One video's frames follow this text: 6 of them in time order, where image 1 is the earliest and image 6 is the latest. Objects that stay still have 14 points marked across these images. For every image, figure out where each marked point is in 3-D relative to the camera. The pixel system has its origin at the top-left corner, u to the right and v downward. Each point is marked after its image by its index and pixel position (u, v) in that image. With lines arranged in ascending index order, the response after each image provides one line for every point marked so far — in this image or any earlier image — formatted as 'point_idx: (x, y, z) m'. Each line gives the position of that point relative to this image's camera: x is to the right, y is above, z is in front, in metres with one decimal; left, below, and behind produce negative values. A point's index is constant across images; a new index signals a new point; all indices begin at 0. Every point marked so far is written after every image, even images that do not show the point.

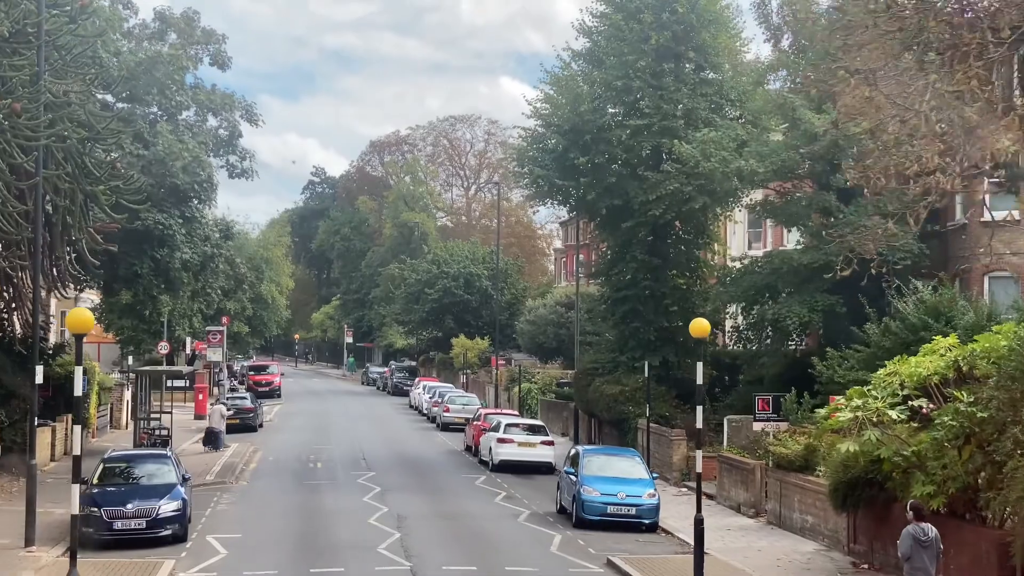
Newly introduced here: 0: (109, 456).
0: (-5.3, -2.2, +19.7) m
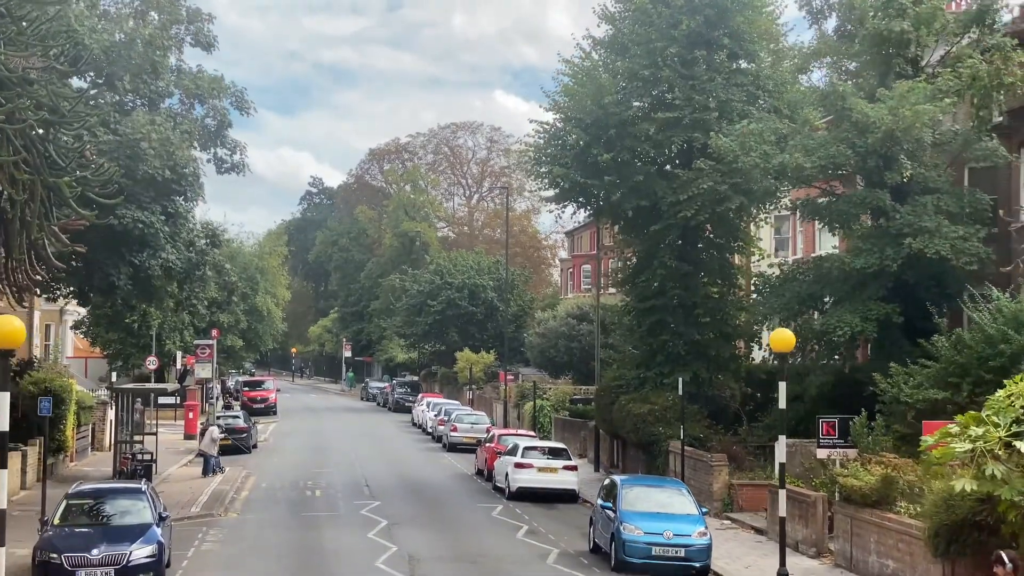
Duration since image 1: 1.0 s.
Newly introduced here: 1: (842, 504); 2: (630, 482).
0: (-4.9, -2.3, +17.0) m
1: (+3.9, -2.6, +18.0) m
2: (+1.4, -2.4, +18.7) m
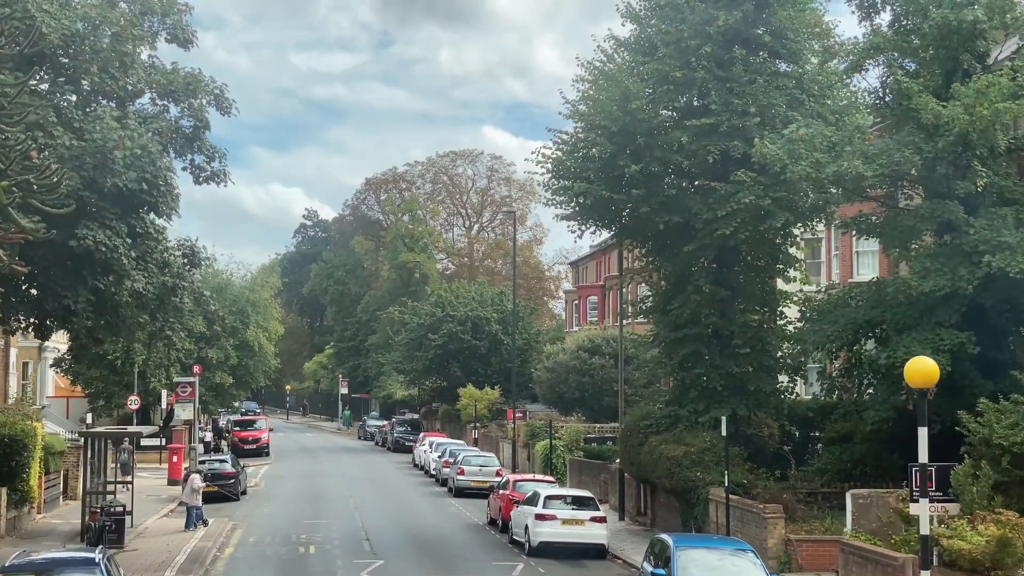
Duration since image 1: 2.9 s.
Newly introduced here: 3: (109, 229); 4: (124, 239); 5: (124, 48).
0: (-4.6, -2.5, +13.9) m
1: (+4.2, -2.8, +14.9) m
2: (+1.8, -2.6, +15.6) m
3: (-5.0, +0.8, +18.7) m
4: (-4.9, +0.7, +18.9) m
5: (-5.1, +3.1, +19.8) m
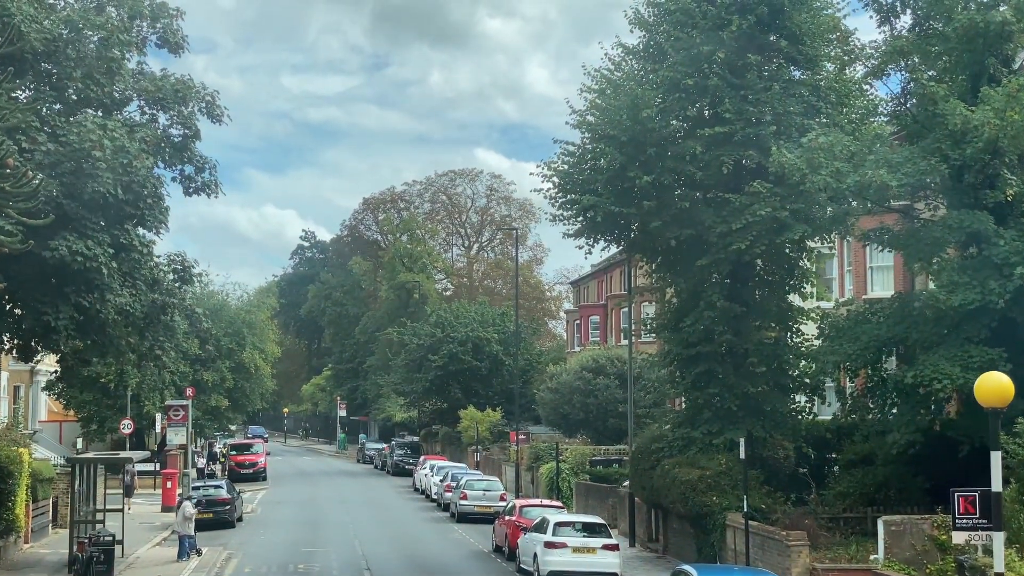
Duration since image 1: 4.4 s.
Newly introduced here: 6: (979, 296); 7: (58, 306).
0: (-4.5, -2.7, +12.8) m
1: (+4.4, -2.9, +13.9) m
2: (+1.9, -2.7, +14.6) m
3: (-4.9, +0.6, +17.7) m
4: (-4.8, +0.5, +17.9) m
5: (-5.0, +2.9, +18.8) m
6: (+6.2, -0.1, +19.9) m
7: (-5.4, -0.2, +18.0) m
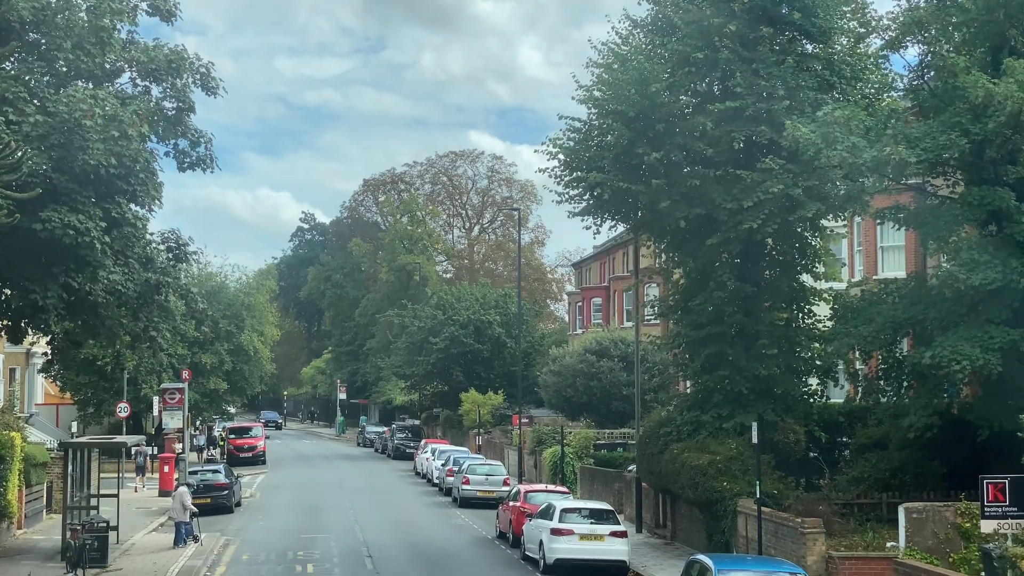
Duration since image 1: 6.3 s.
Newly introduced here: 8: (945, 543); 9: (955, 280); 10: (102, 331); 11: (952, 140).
0: (-4.4, -2.5, +12.2) m
1: (+4.4, -2.7, +13.2) m
2: (+2.0, -2.5, +13.9) m
3: (-4.9, +0.8, +17.1) m
4: (-4.7, +0.7, +17.3) m
5: (-4.9, +3.2, +18.1) m
6: (+6.3, +0.2, +19.3) m
7: (-5.3, 0.0, +17.4) m
8: (+4.9, -2.9, +17.0) m
9: (+5.7, +0.1, +19.6) m
10: (-5.3, -0.5, +19.4) m
11: (+5.8, +1.9, +19.8) m
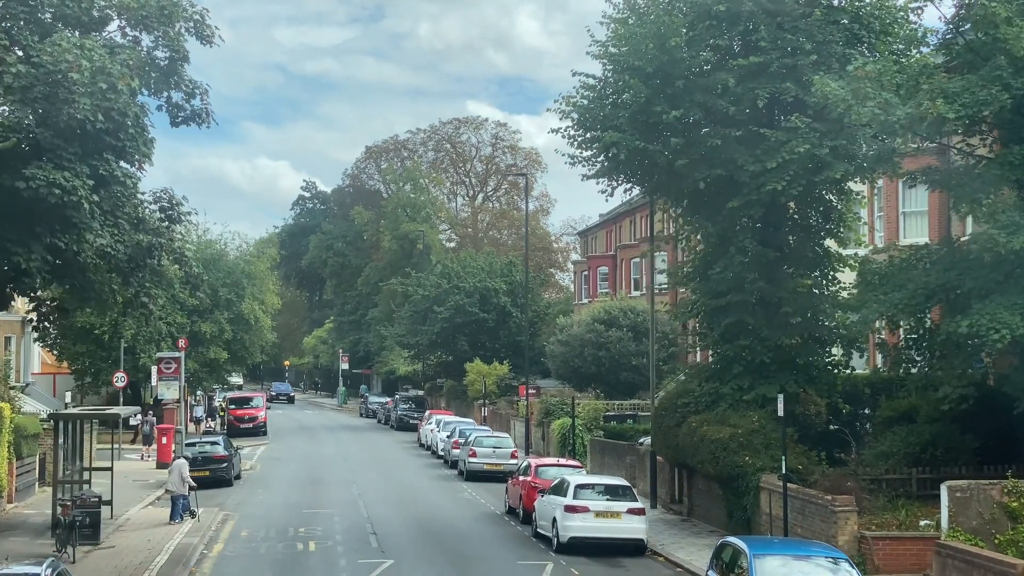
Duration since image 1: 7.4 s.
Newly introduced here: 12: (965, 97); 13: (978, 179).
0: (-4.2, -2.2, +11.2) m
1: (+4.6, -2.4, +12.2) m
2: (+2.1, -2.2, +12.9) m
3: (-4.7, +1.2, +16.0) m
4: (-4.6, +1.1, +16.2) m
5: (-4.8, +3.6, +17.0) m
6: (+6.4, +0.6, +18.2) m
7: (-5.2, +0.4, +16.3) m
8: (+5.0, -2.5, +16.0) m
9: (+5.9, +0.5, +18.5) m
10: (-5.1, -0.1, +18.3) m
11: (+5.9, +2.4, +18.7) m
12: (+5.7, +2.4, +19.0) m
13: (+6.1, +1.4, +19.7) m
